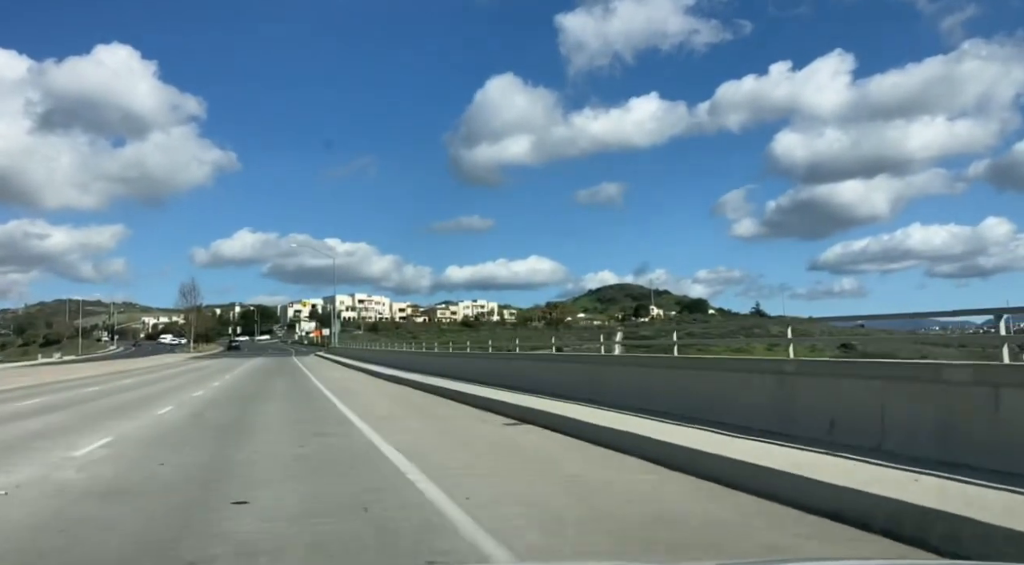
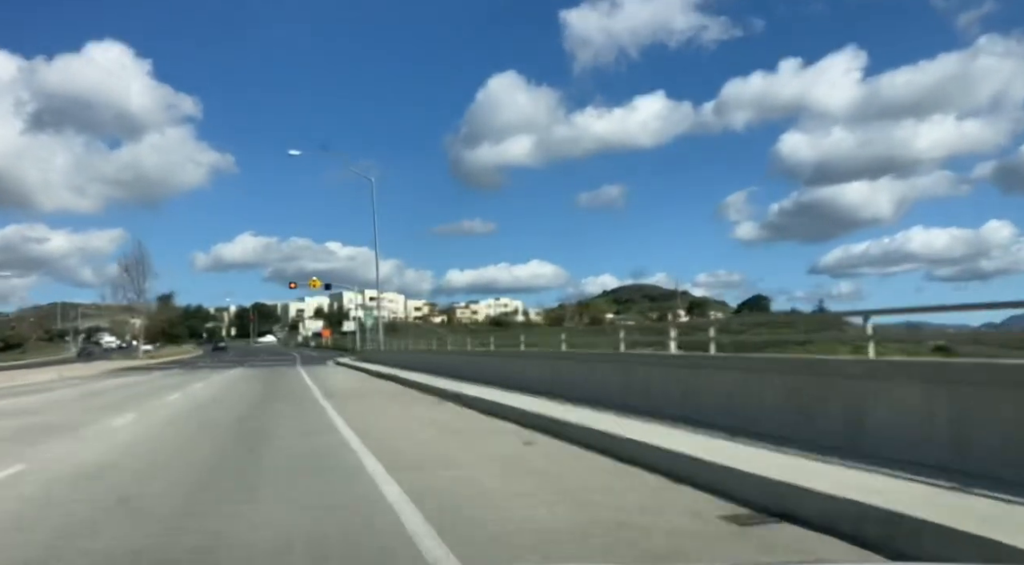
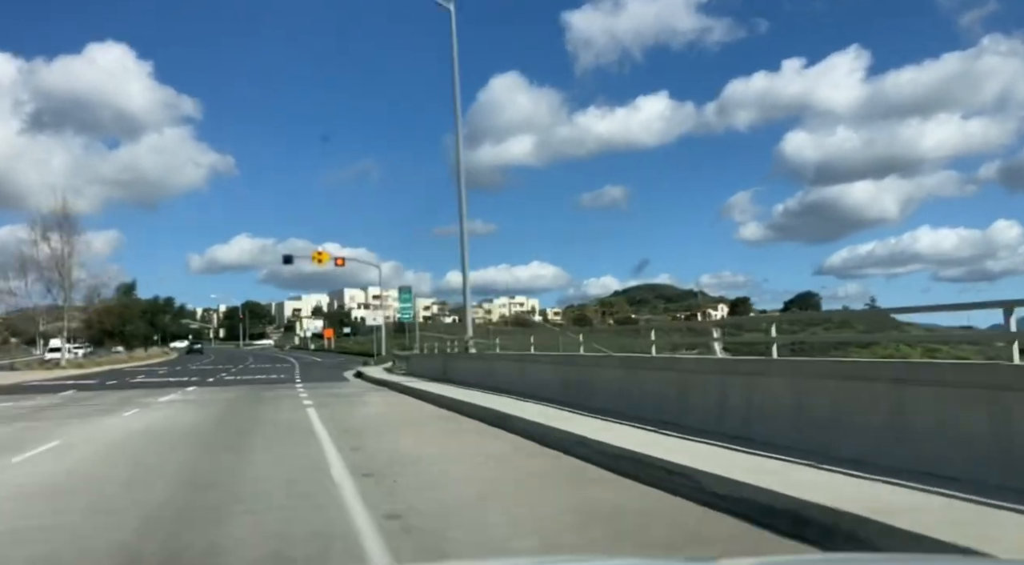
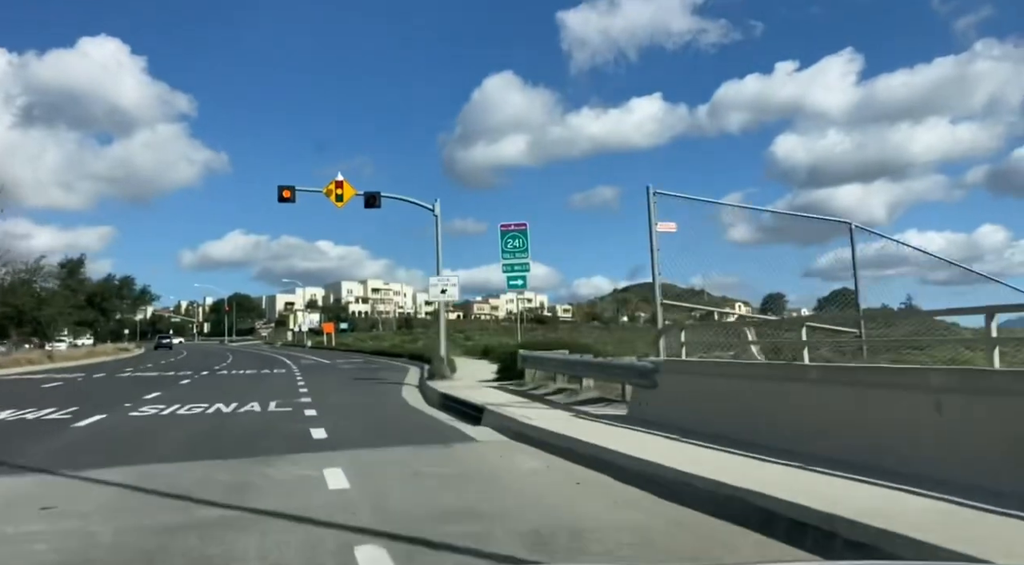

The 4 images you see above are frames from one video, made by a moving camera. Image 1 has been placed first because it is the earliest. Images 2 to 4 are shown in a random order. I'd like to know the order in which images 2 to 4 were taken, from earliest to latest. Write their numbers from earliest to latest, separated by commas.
2, 3, 4
